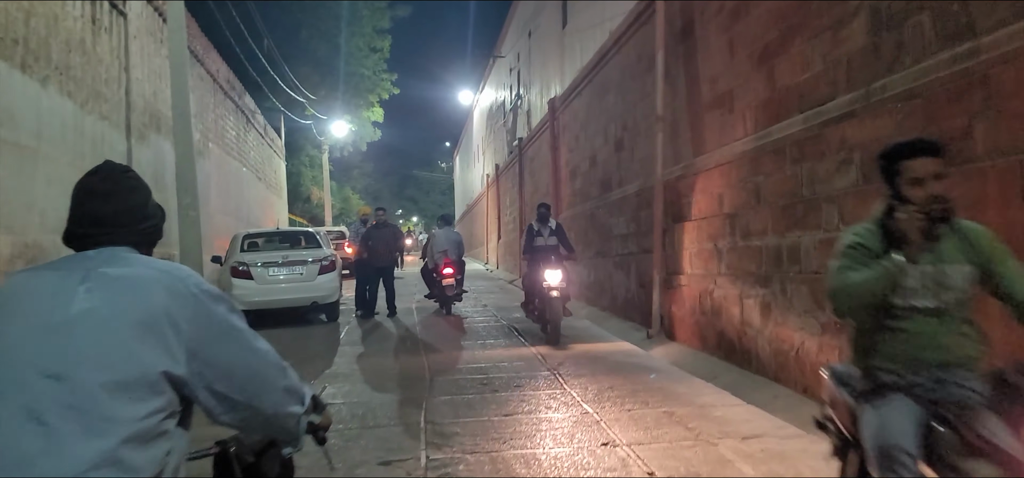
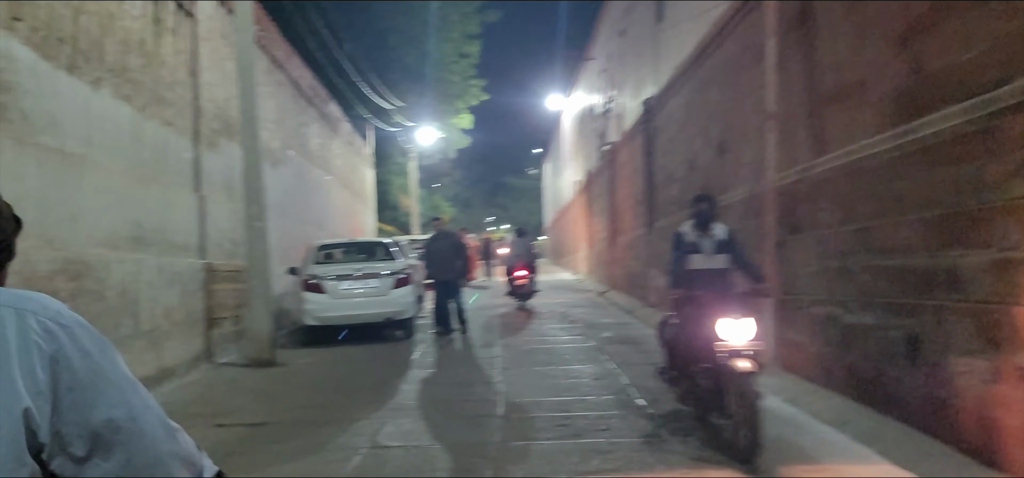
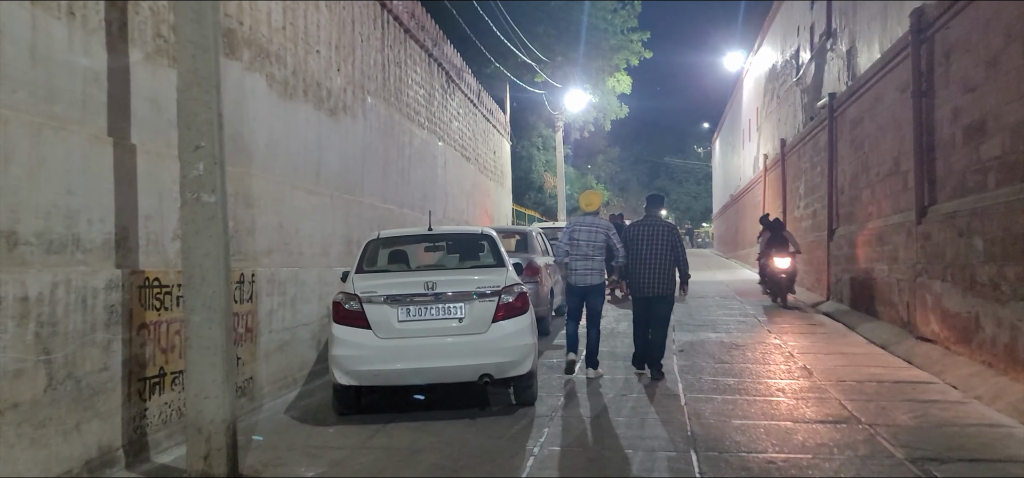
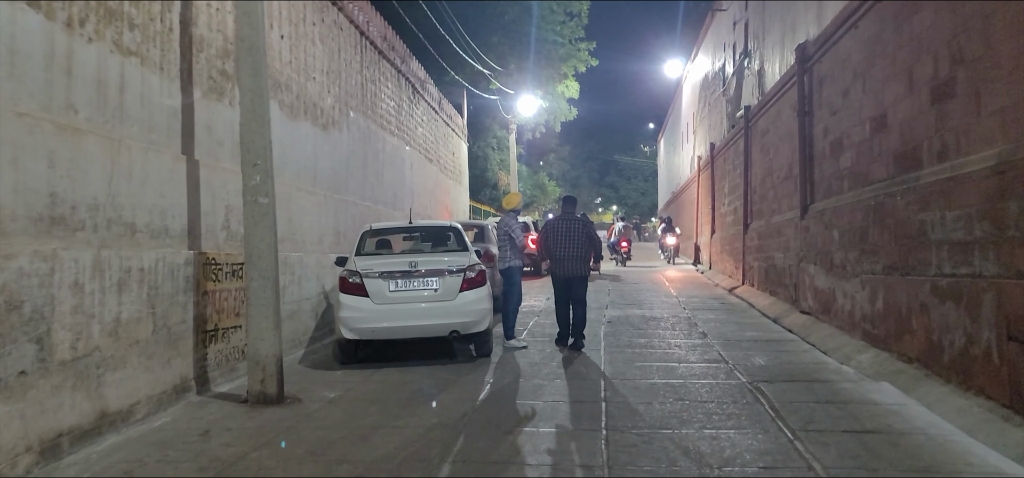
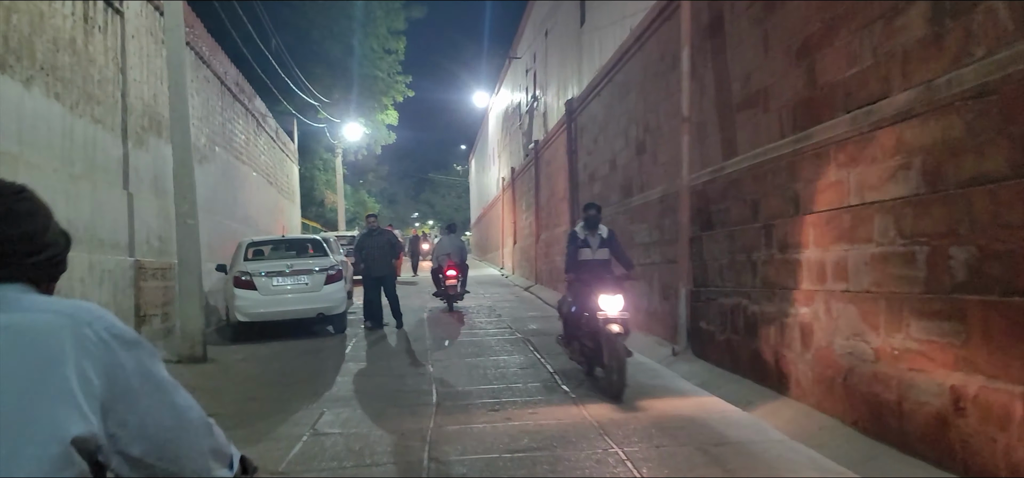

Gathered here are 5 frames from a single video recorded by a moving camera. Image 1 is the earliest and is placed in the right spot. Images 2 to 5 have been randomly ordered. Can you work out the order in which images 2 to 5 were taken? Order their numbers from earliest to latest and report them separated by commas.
5, 2, 4, 3
